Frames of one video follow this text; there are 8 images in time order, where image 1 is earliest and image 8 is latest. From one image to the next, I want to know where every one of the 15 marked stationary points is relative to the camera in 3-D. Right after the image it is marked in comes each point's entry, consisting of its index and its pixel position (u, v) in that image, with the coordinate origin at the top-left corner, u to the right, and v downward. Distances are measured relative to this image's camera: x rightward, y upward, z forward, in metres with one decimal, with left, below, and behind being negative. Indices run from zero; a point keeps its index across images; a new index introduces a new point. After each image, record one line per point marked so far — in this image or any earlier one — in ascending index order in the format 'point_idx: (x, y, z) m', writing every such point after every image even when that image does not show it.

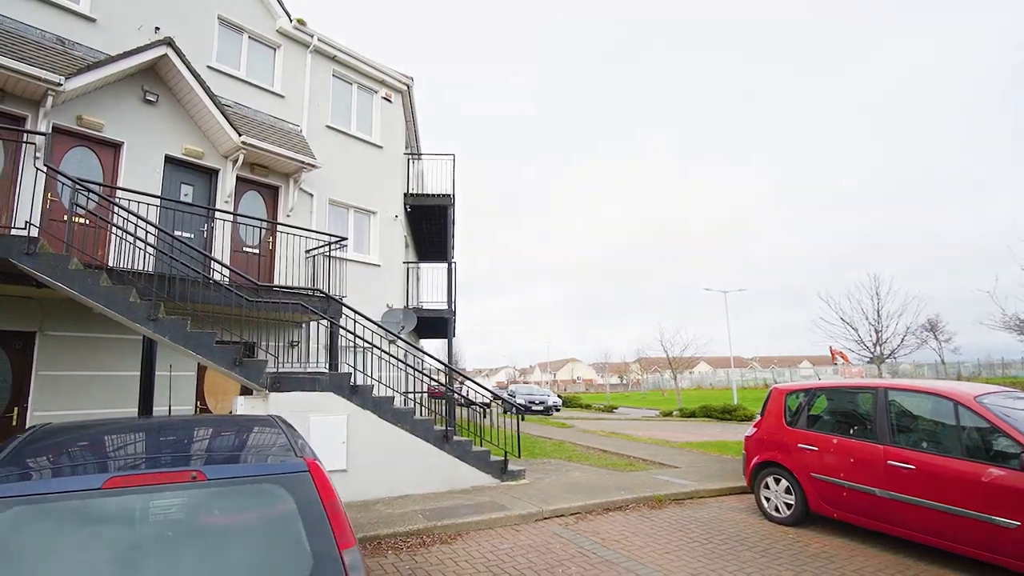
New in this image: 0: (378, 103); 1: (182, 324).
0: (-3.1, +4.3, +13.0) m
1: (-3.8, -0.4, +6.4) m
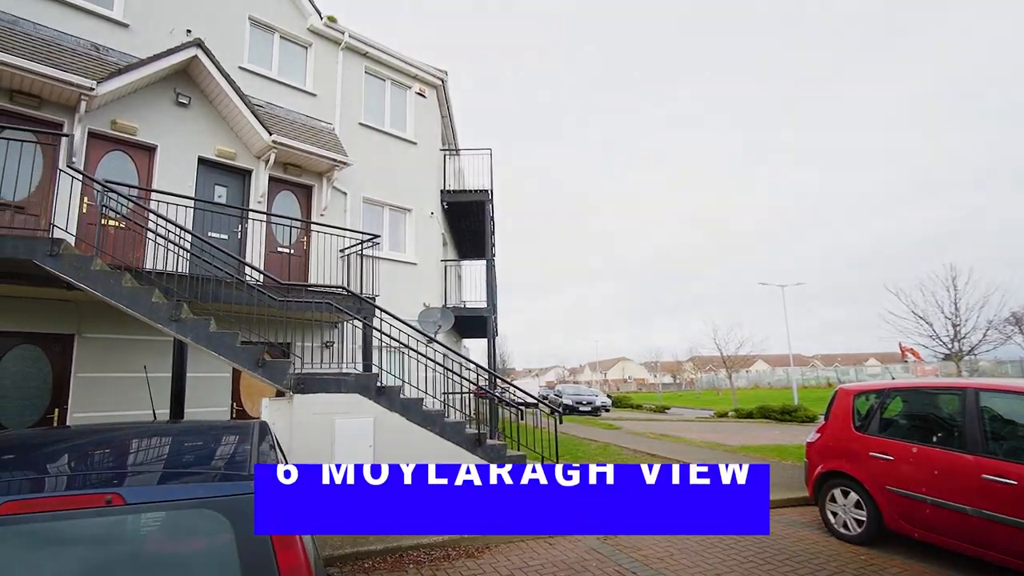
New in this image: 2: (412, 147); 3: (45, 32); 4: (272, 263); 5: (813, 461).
0: (-2.3, +4.3, +12.8) m
1: (-3.4, -0.4, +6.3) m
2: (-2.2, +3.2, +12.6) m
3: (-6.6, +3.6, +7.9) m
4: (-4.3, +0.5, +10.0) m
5: (+3.3, -1.9, +6.2) m
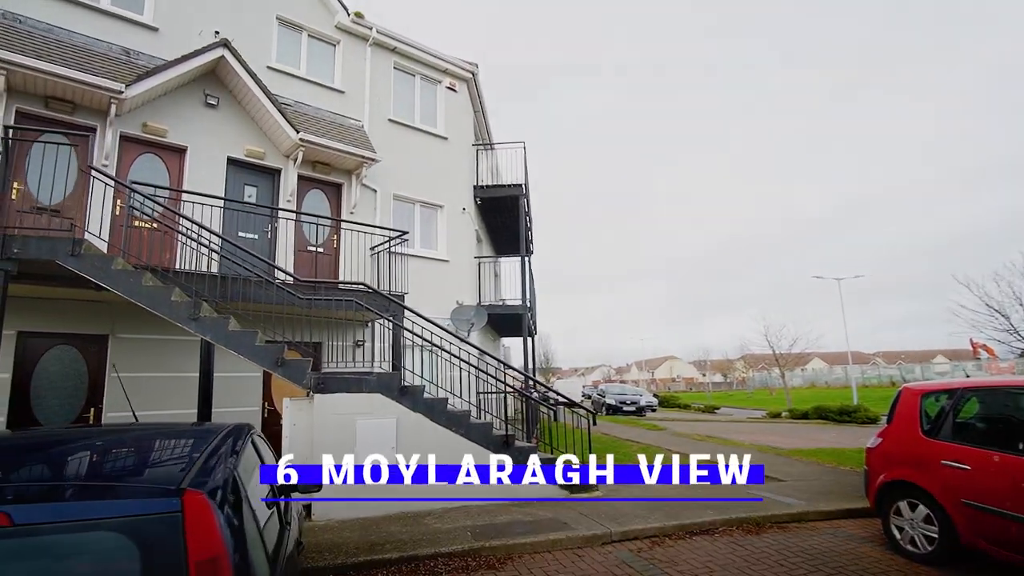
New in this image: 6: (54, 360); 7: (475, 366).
0: (-1.6, +4.4, +12.6) m
1: (-3.2, -0.4, +6.2) m
2: (-1.5, +3.2, +12.4) m
3: (-6.2, +3.6, +8.0) m
4: (-3.7, +0.5, +10.0) m
5: (+3.6, -1.8, +5.5) m
6: (-6.1, -1.0, +7.5) m
7: (-0.6, -1.4, +9.6) m
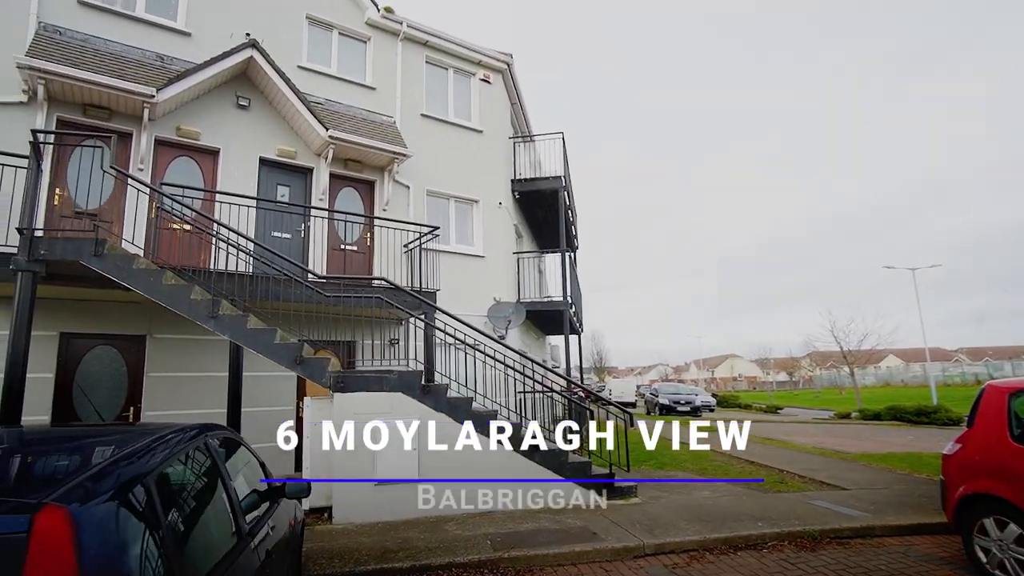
0: (-0.8, +4.4, +12.3) m
1: (-2.9, -0.4, +6.1) m
2: (-0.7, +3.3, +12.1) m
3: (-5.8, +3.5, +8.2) m
4: (-3.1, +0.5, +9.9) m
5: (+3.8, -1.6, +4.8) m
6: (-5.7, -1.0, +7.6) m
7: (0.0, -1.3, +9.3) m
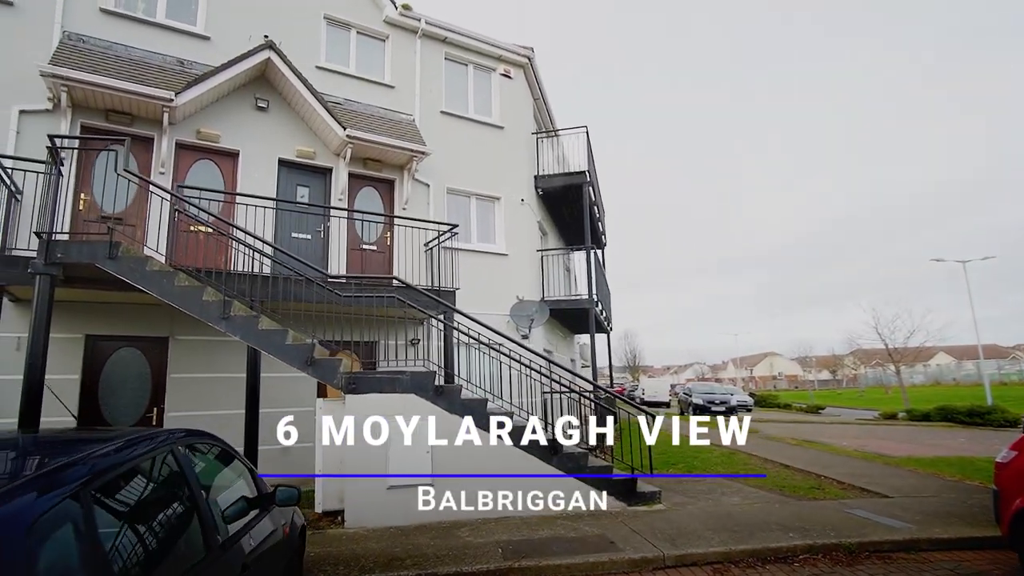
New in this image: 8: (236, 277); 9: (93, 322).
0: (-0.3, +4.5, +12.1) m
1: (-2.8, -0.4, +6.0) m
2: (-0.3, +3.3, +11.9) m
3: (-5.6, +3.5, +8.3) m
4: (-2.7, +0.5, +9.9) m
5: (+3.8, -1.6, +4.3) m
6: (-5.4, -1.0, +7.7) m
7: (+0.3, -1.3, +9.0) m
8: (-3.9, +0.2, +7.9) m
9: (-5.7, -0.4, +7.6) m
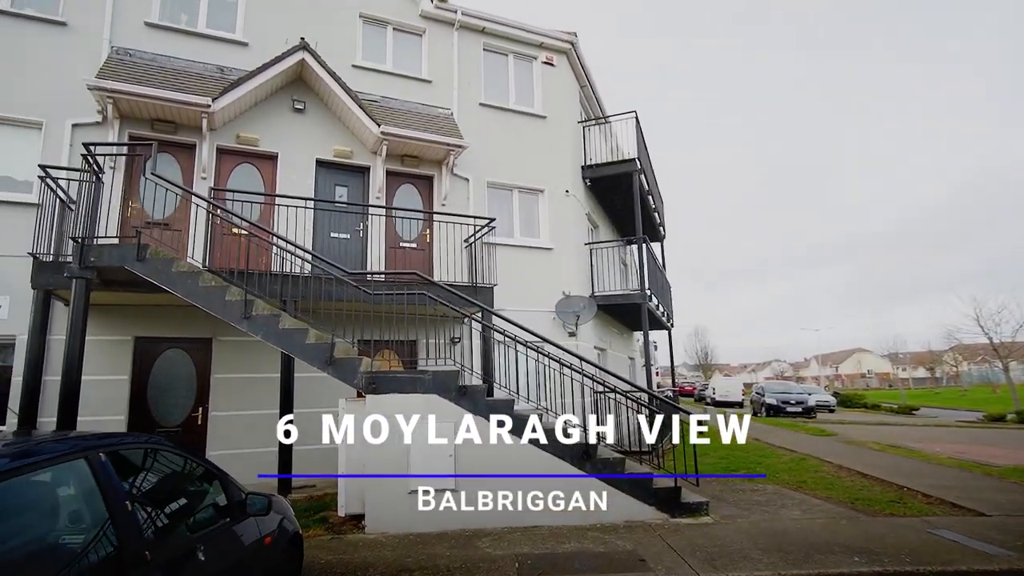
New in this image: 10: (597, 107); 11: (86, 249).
0: (+0.5, +4.6, +11.7) m
1: (-2.5, -0.4, +6.0) m
2: (+0.6, +3.4, +11.5) m
3: (-5.1, +3.5, +8.6) m
4: (-2.0, +0.5, +9.7) m
5: (+3.9, -1.4, +3.4) m
6: (-4.9, -1.1, +8.0) m
7: (+0.9, -1.2, +8.6) m
8: (-3.4, +0.2, +8.0) m
9: (-5.2, -0.5, +7.8) m
10: (+2.1, +4.5, +14.0) m
11: (-4.5, +0.4, +6.0) m
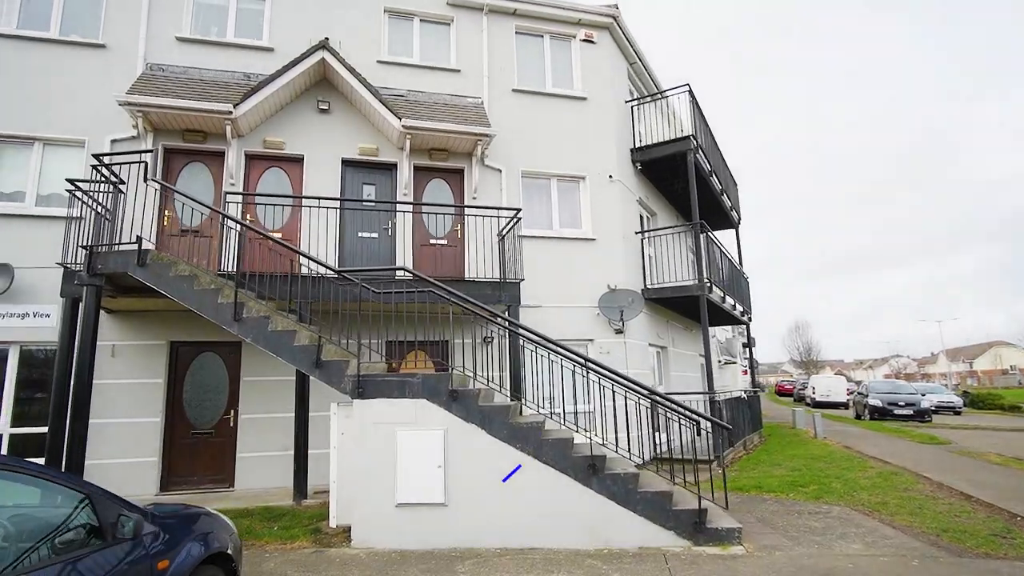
0: (+1.3, +4.7, +10.9) m
1: (-2.5, -0.4, +5.8) m
2: (+1.3, +3.5, +10.7) m
3: (-4.8, +3.4, +8.8) m
4: (-1.5, +0.5, +9.4) m
5: (+3.4, -1.2, +2.2) m
6: (-4.6, -1.1, +8.2) m
7: (+1.3, -1.1, +7.8) m
8: (-3.1, +0.1, +7.9) m
9: (-4.9, -0.6, +8.1) m
10: (+3.2, +4.7, +13.0) m
11: (-4.5, +0.3, +6.1) m
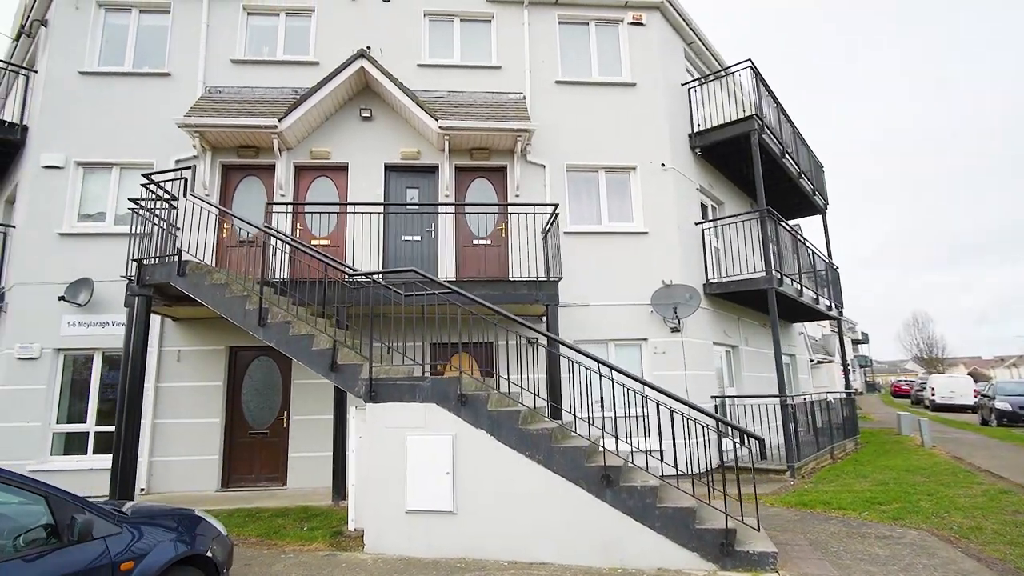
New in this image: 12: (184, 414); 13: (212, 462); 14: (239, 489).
0: (+2.1, +4.7, +10.4) m
1: (-2.4, -0.4, +5.9) m
2: (+2.1, +3.6, +10.1) m
3: (-4.2, +3.3, +9.3) m
4: (-0.7, +0.5, +9.3) m
5: (+2.9, -1.1, +1.5) m
6: (-3.9, -1.3, +8.6) m
7: (+1.8, -1.0, +7.2) m
8: (-2.6, +0.1, +8.1) m
9: (-4.3, -0.7, +8.5) m
10: (+4.3, +4.8, +12.1) m
11: (-4.3, +0.2, +6.6) m
12: (-4.8, -1.9, +8.3) m
13: (-4.4, -2.5, +8.2) m
14: (-4.0, -2.9, +8.2) m
